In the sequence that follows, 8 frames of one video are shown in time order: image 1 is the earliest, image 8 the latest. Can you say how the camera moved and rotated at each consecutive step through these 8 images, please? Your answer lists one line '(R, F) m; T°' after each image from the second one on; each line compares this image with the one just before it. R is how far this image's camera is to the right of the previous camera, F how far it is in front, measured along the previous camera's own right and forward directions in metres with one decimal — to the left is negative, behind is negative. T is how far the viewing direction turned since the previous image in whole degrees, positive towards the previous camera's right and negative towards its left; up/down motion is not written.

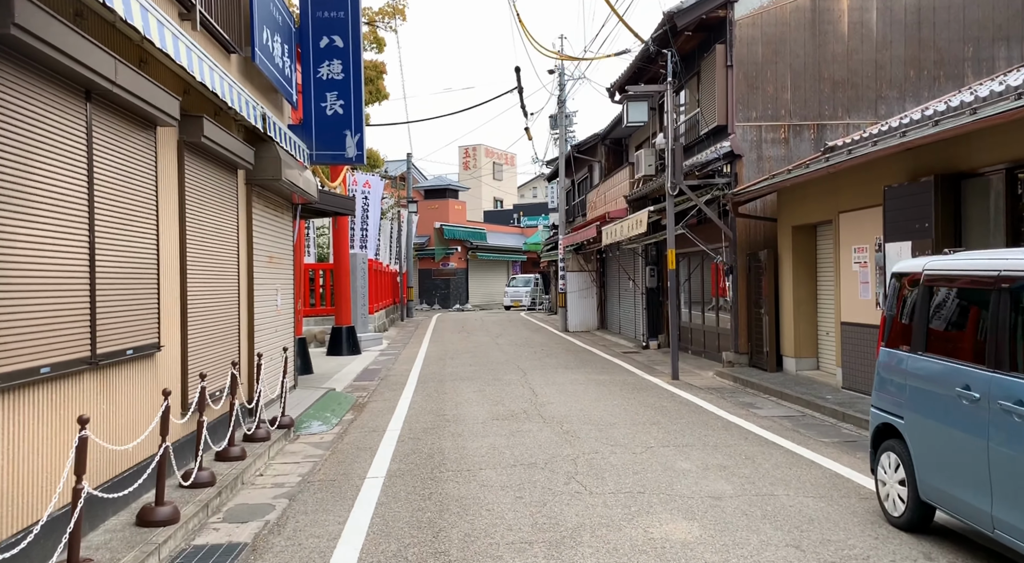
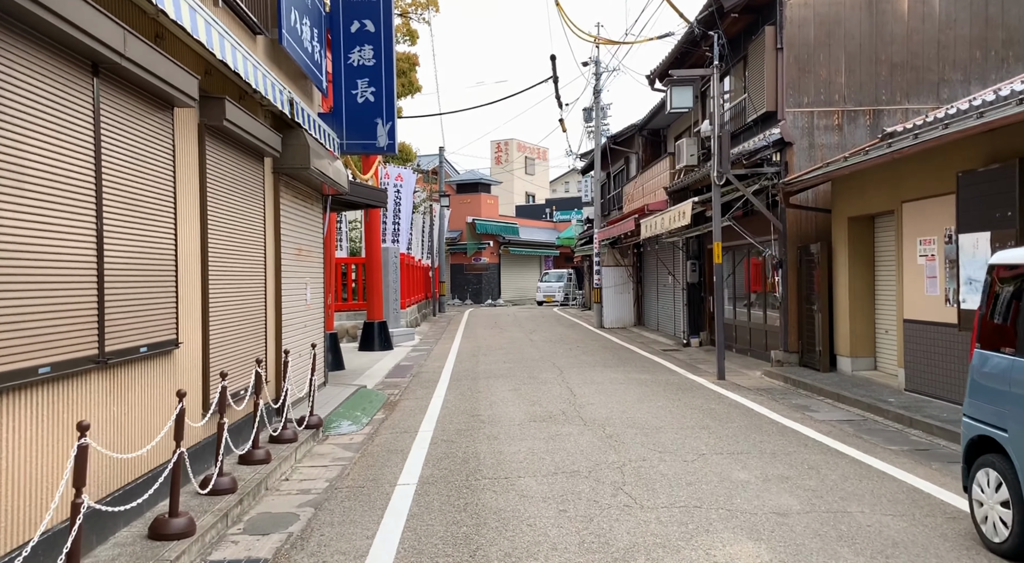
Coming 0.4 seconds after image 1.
(-0.1, +0.5) m; -3°
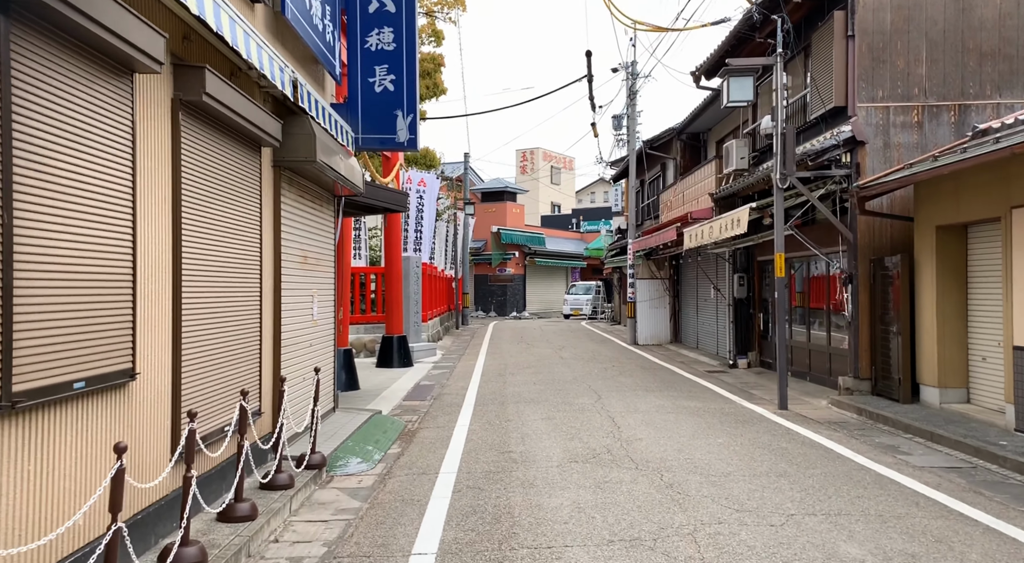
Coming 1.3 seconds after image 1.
(-0.2, +1.2) m; -2°
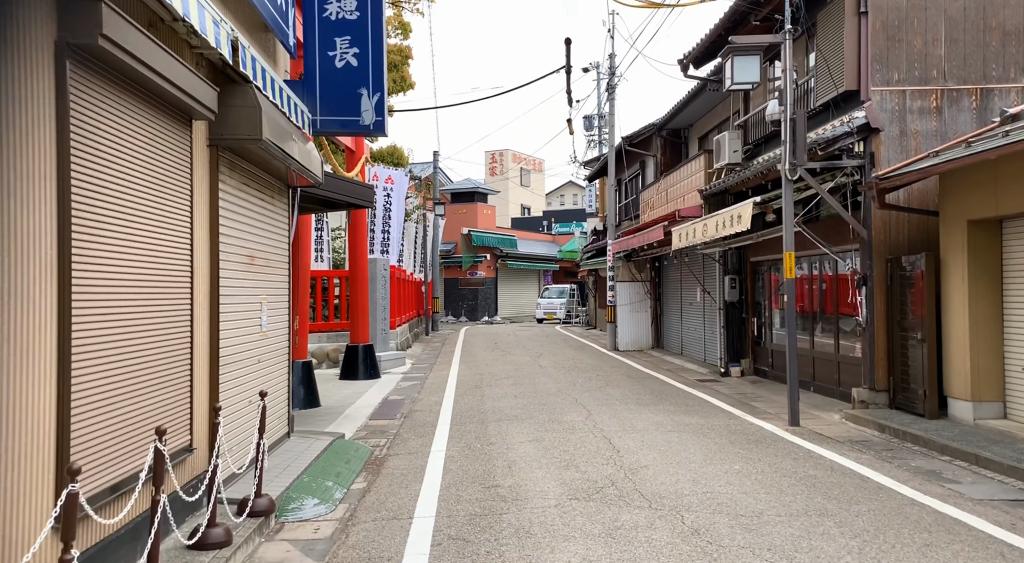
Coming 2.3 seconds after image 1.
(-0.2, +1.2) m; +3°
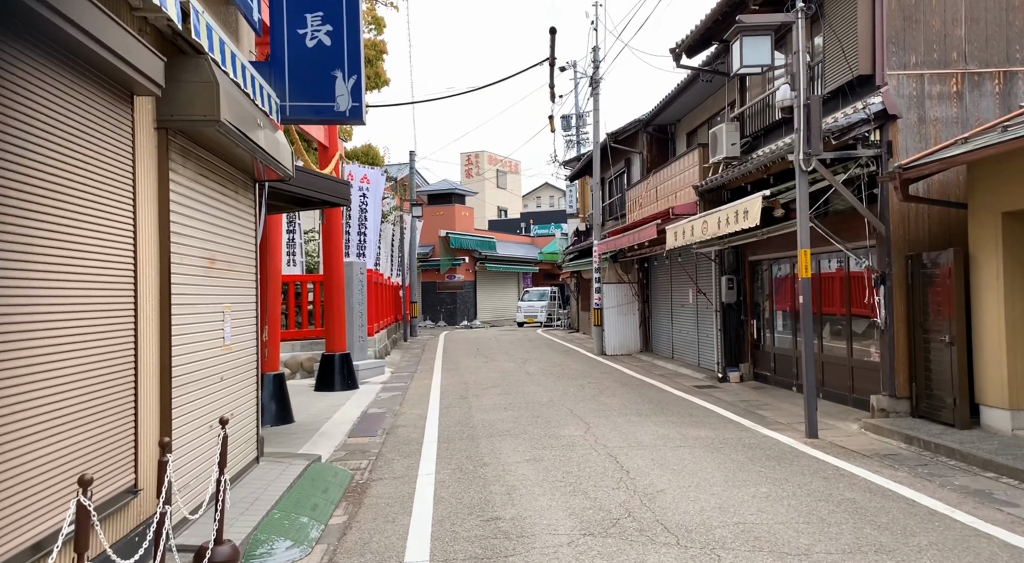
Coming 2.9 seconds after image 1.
(-0.2, +0.8) m; +2°
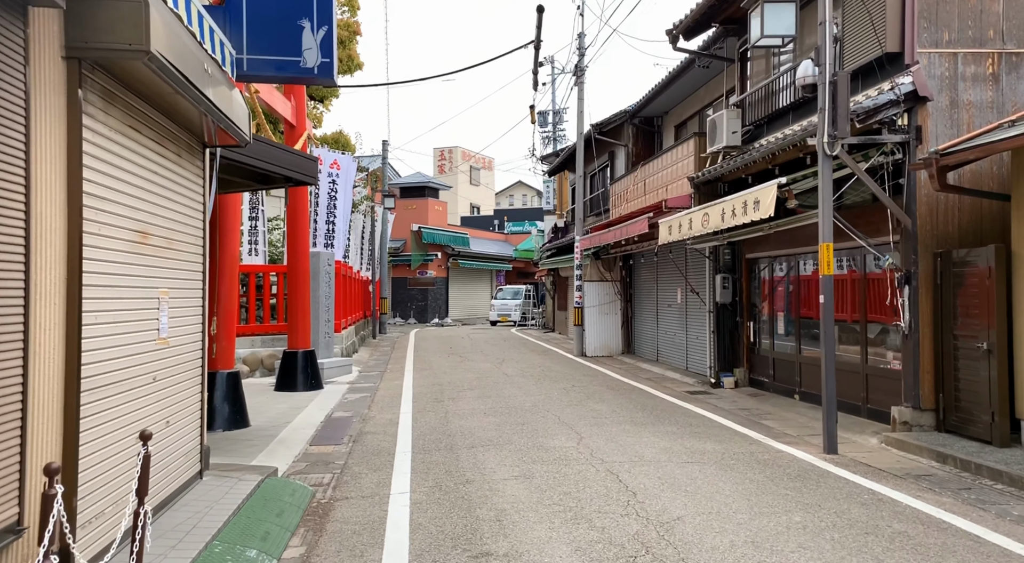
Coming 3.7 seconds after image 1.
(-0.2, +1.0) m; +3°
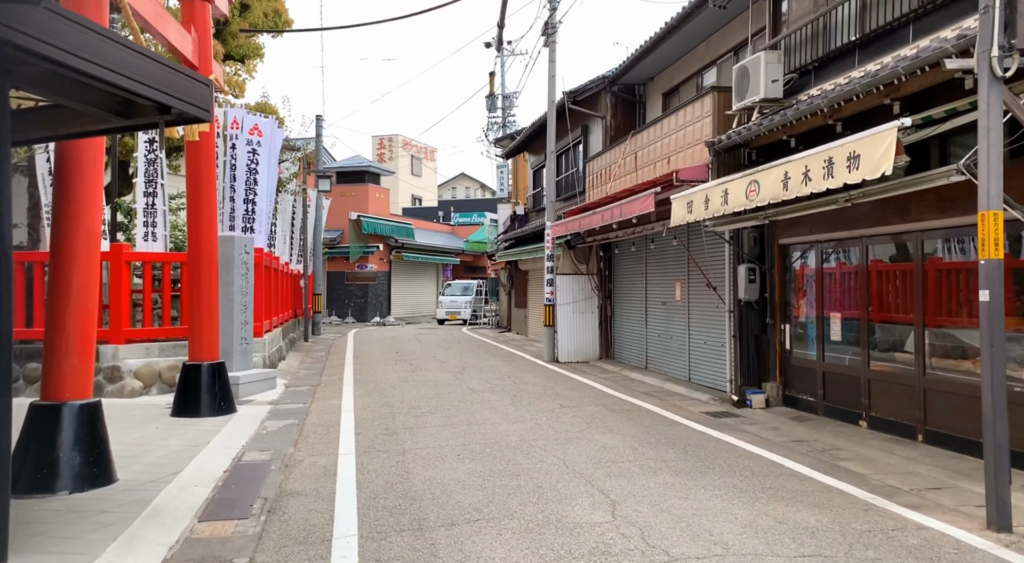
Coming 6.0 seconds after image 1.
(-0.5, +2.8) m; +5°
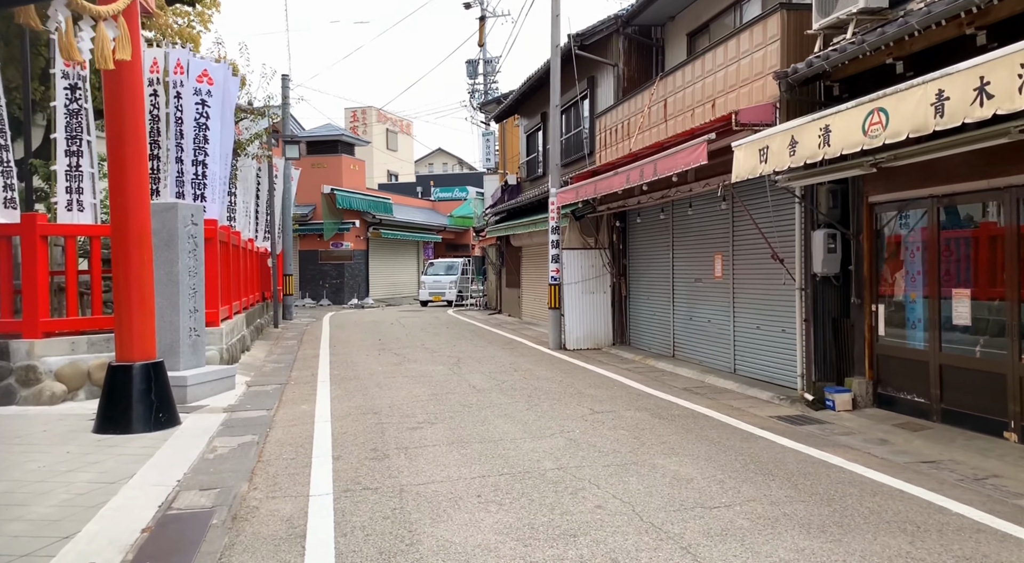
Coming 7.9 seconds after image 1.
(-0.5, +2.2) m; +2°
